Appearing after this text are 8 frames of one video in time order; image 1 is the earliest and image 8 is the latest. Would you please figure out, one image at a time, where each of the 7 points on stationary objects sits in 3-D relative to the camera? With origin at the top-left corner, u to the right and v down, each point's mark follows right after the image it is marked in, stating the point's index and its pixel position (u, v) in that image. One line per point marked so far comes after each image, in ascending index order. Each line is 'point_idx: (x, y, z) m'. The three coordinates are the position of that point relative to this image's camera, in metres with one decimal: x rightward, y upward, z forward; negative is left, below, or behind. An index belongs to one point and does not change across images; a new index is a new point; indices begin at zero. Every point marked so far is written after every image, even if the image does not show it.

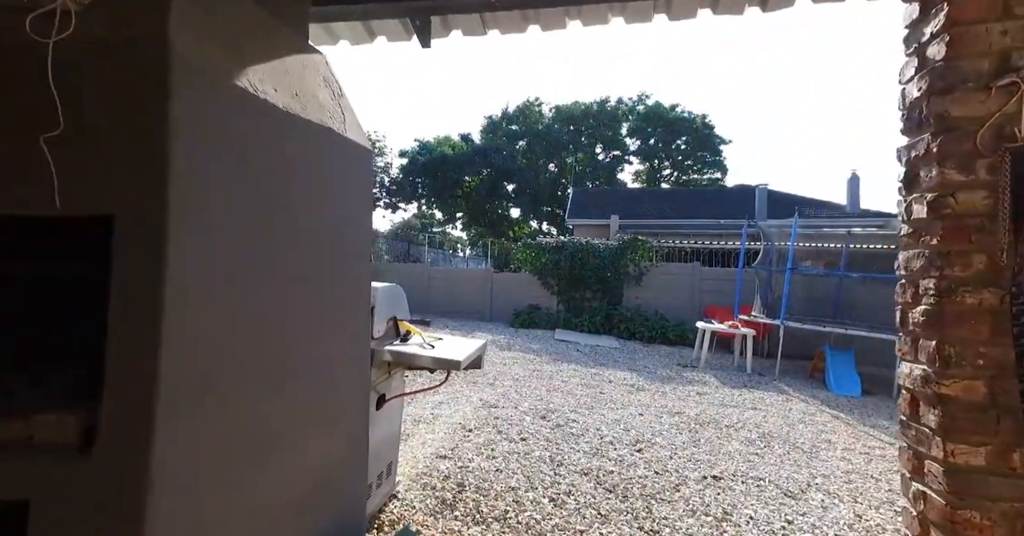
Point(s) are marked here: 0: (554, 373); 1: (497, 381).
0: (+0.5, -1.2, +5.7) m
1: (-0.1, -1.1, +4.9) m
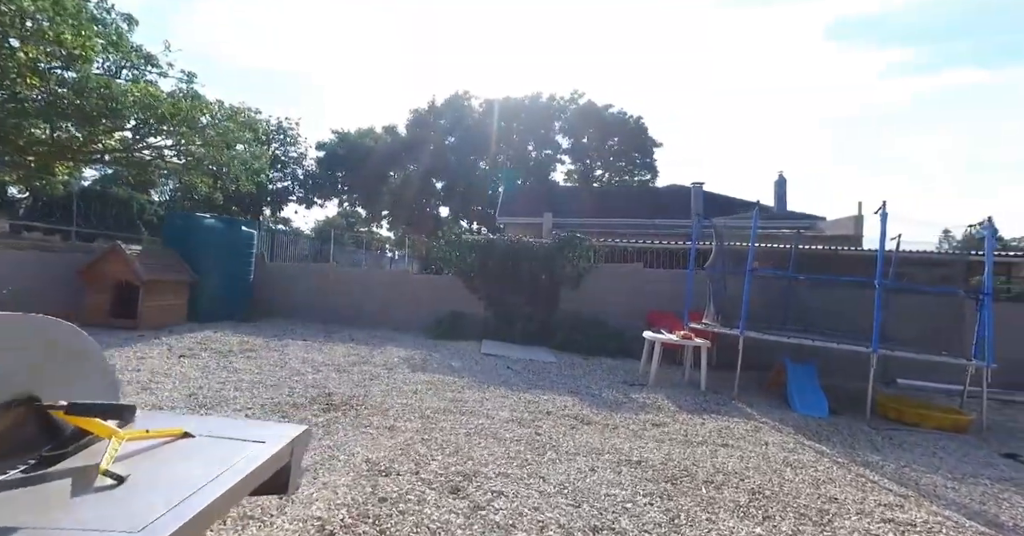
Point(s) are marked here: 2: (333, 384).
0: (-0.3, -1.2, +4.5) m
1: (-0.8, -1.1, +3.6) m
2: (-1.7, -1.1, +4.7) m
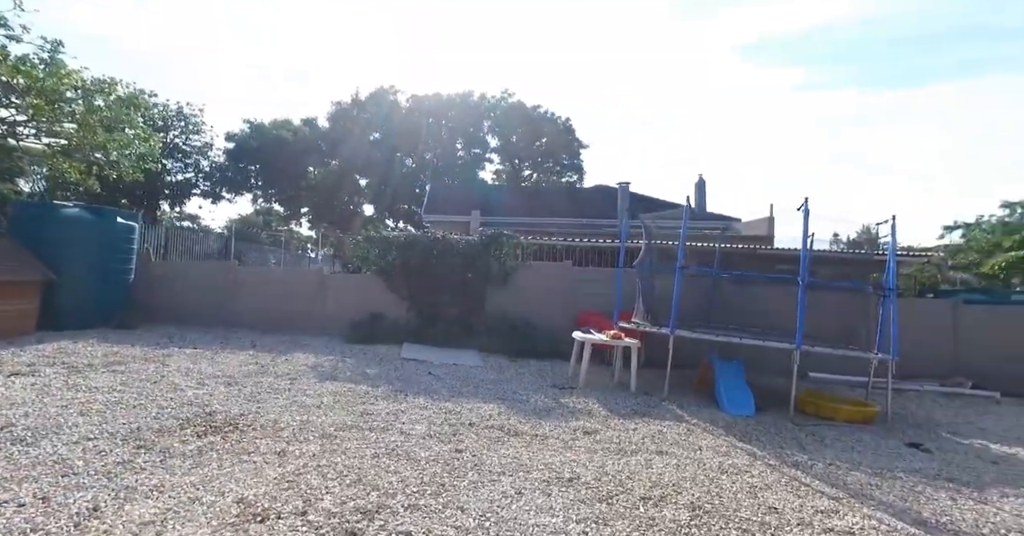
0: (-0.9, -1.2, +4.0) m
1: (-1.3, -1.1, +3.1) m
2: (-2.3, -1.0, +4.0) m
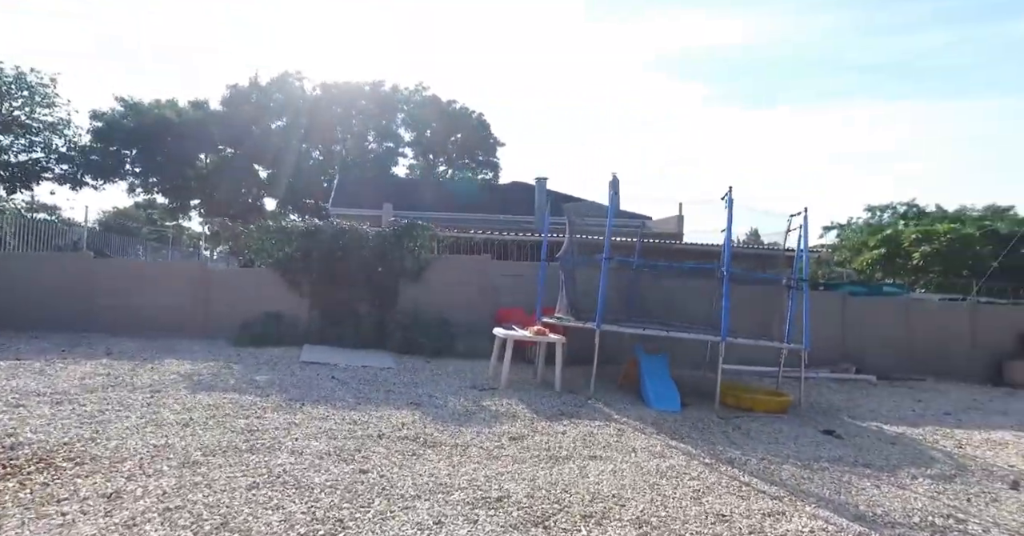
0: (-1.5, -1.1, +3.3) m
1: (-1.7, -1.0, +2.3) m
2: (-2.9, -0.9, +3.1) m
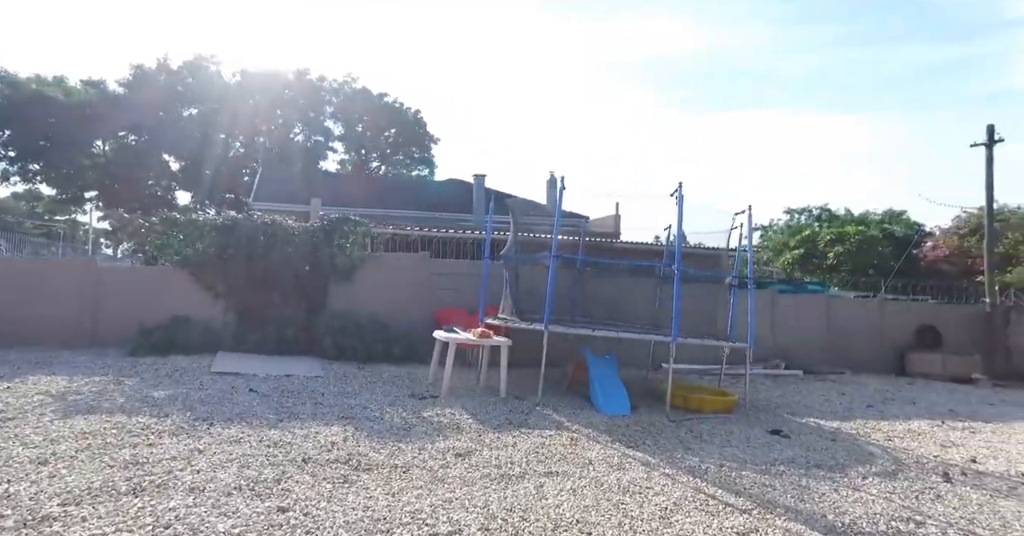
0: (-1.8, -1.1, +2.7) m
1: (-1.9, -1.0, +1.7) m
2: (-3.1, -0.9, +2.3) m
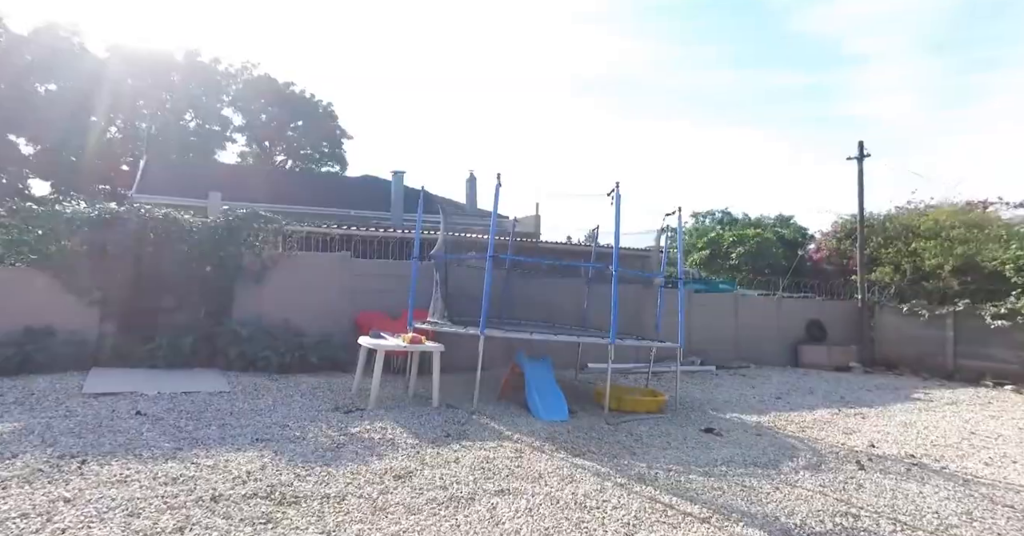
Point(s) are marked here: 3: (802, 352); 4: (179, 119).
0: (-2.0, -1.1, +2.2) m
1: (-1.9, -1.0, +1.2) m
2: (-3.2, -0.9, +1.6) m
3: (+7.7, -2.3, +13.7) m
4: (-12.8, +5.8, +19.7) m
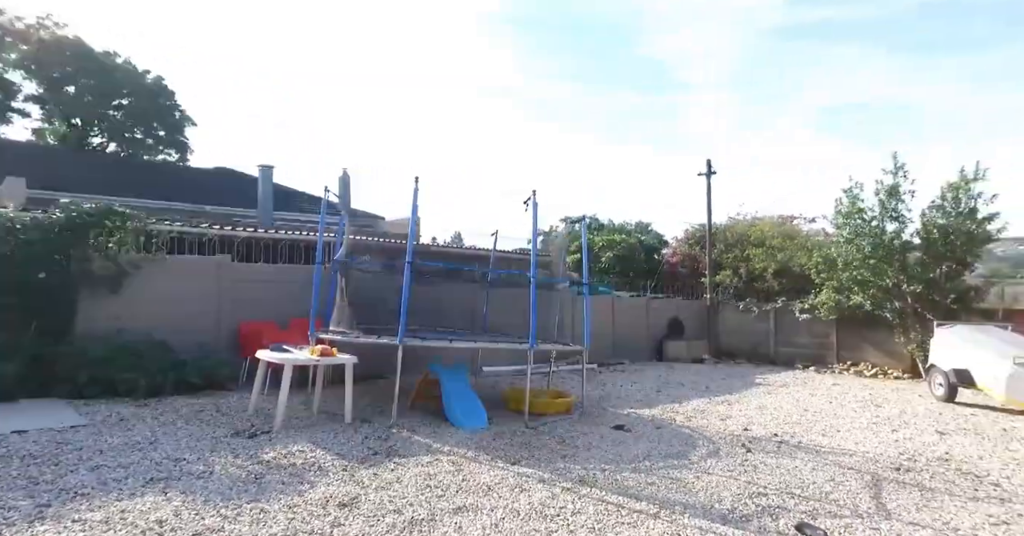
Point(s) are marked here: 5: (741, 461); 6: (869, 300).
0: (-2.0, -1.2, +1.7) m
1: (-1.7, -1.0, +0.7) m
2: (-3.0, -1.0, +0.8) m
3: (+4.6, -2.4, +15.2) m
4: (-16.7, +5.7, +16.1) m
5: (+2.0, -1.7, +4.5) m
6: (+9.3, -0.8, +13.3) m
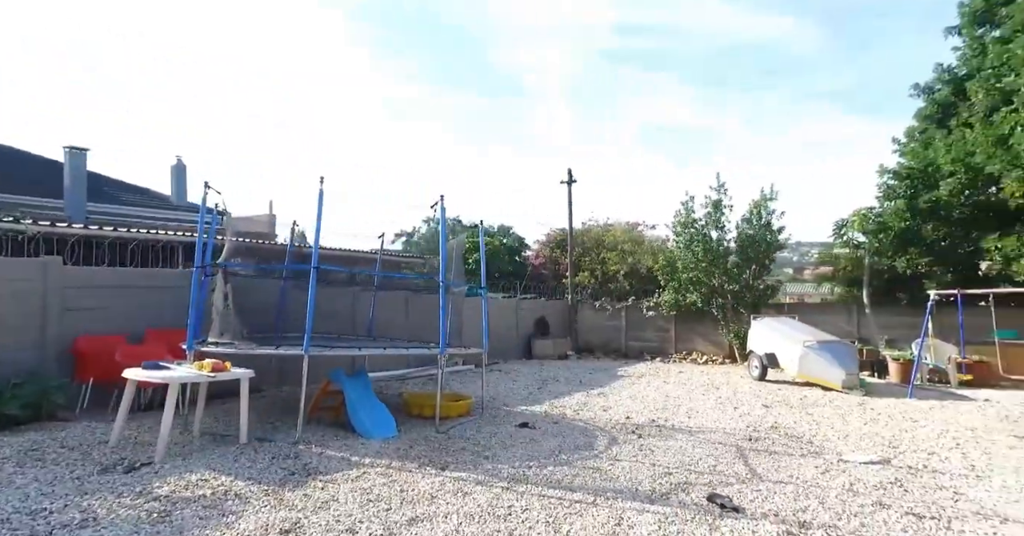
0: (-1.9, -1.2, +1.2) m
1: (-1.3, -1.1, +0.4) m
2: (-2.6, -1.0, +0.1) m
3: (+0.9, -2.5, +16.0) m
4: (-19.9, +5.6, +11.1) m
5: (+1.2, -1.8, +5.0) m
6: (+5.8, -0.9, +15.5) m
